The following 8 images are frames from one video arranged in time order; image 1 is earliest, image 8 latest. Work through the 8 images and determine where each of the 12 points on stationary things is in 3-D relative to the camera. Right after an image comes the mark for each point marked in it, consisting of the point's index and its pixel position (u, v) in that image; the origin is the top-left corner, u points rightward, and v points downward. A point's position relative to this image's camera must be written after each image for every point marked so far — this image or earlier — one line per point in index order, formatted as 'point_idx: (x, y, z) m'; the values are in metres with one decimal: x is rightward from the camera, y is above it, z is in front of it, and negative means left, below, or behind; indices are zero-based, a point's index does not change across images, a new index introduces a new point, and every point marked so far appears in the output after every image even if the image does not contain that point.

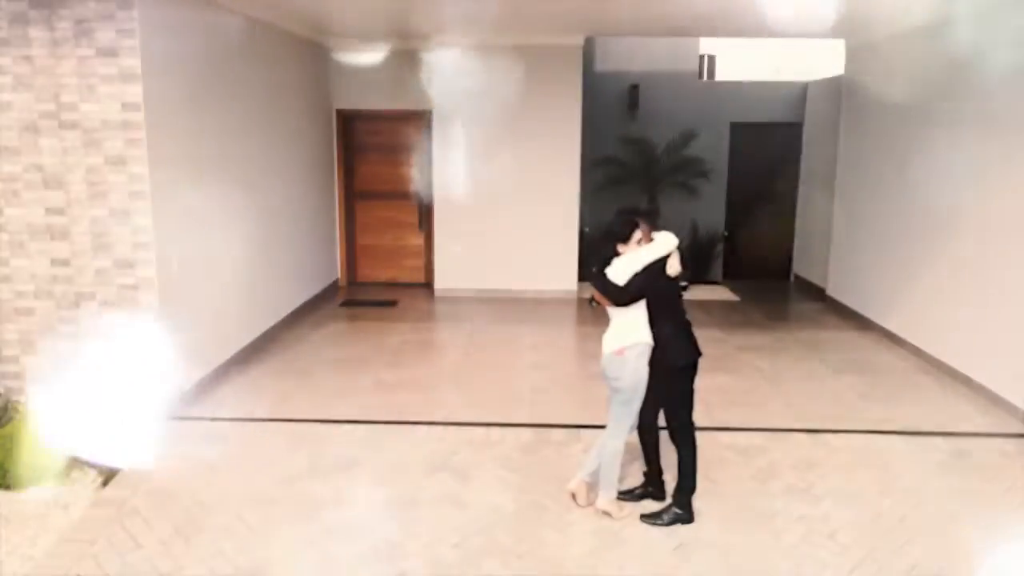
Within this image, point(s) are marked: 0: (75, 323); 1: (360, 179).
0: (-2.2, -0.2, +4.4) m
1: (-1.5, +1.0, +8.2) m
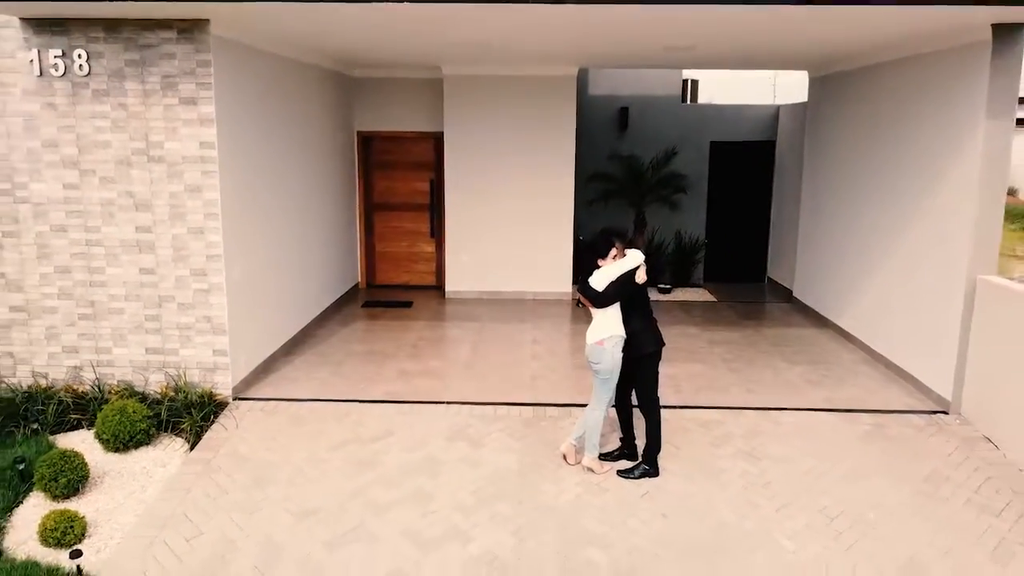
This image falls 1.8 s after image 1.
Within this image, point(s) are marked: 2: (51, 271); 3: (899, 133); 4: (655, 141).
0: (-2.2, -0.2, +5.4) m
1: (-1.4, +1.0, +9.2) m
2: (-2.9, +0.1, +5.4) m
3: (+2.8, +1.1, +6.2) m
4: (+1.6, +1.7, +9.7) m
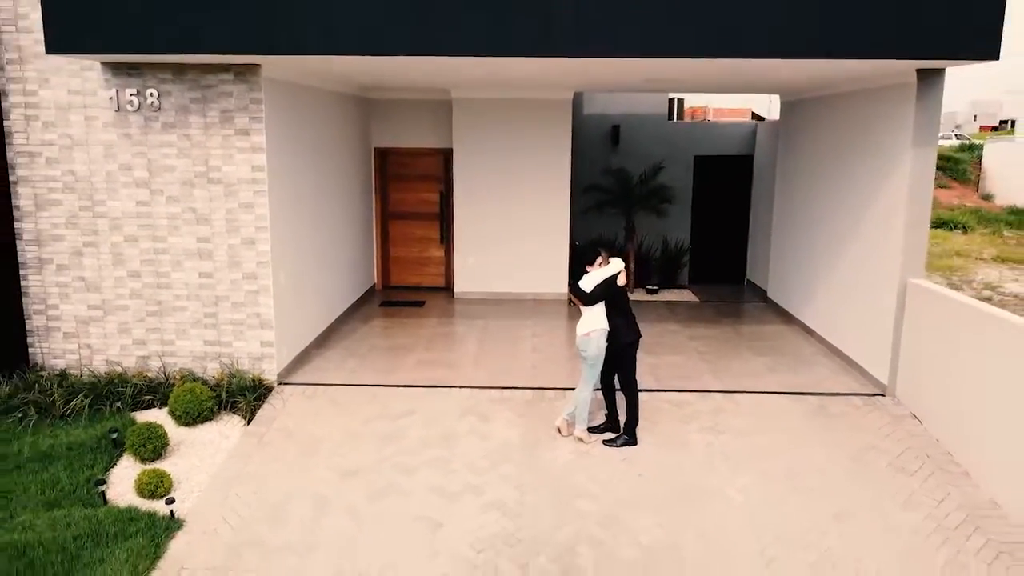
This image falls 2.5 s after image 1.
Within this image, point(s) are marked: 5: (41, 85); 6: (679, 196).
0: (-2.2, -0.2, +6.3) m
1: (-1.4, +1.0, +10.2) m
2: (-2.8, +0.1, +6.3) m
3: (+2.8, +1.1, +7.2) m
4: (+1.6, +1.7, +10.6) m
5: (-3.3, +1.4, +6.1) m
6: (+2.1, +1.1, +10.6) m
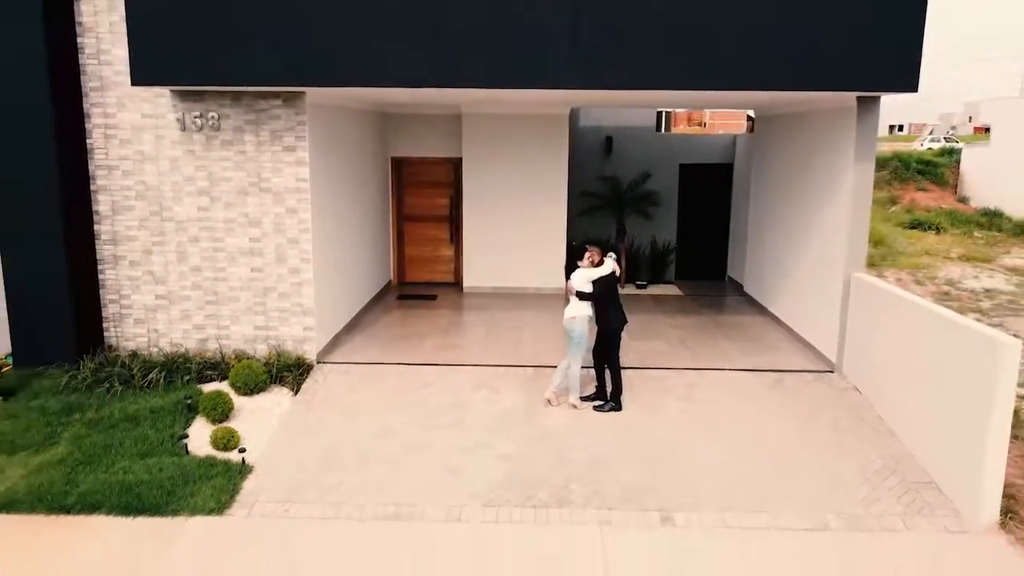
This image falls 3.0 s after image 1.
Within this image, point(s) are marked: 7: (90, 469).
0: (-2.1, -0.1, +7.4) m
1: (-1.4, +1.1, +11.3) m
2: (-2.8, +0.2, +7.4) m
3: (+2.8, +1.2, +8.3) m
4: (+1.7, +1.7, +11.8) m
5: (-3.3, +1.5, +7.2) m
6: (+2.1, +1.2, +11.7) m
7: (-2.8, -1.2, +5.7) m
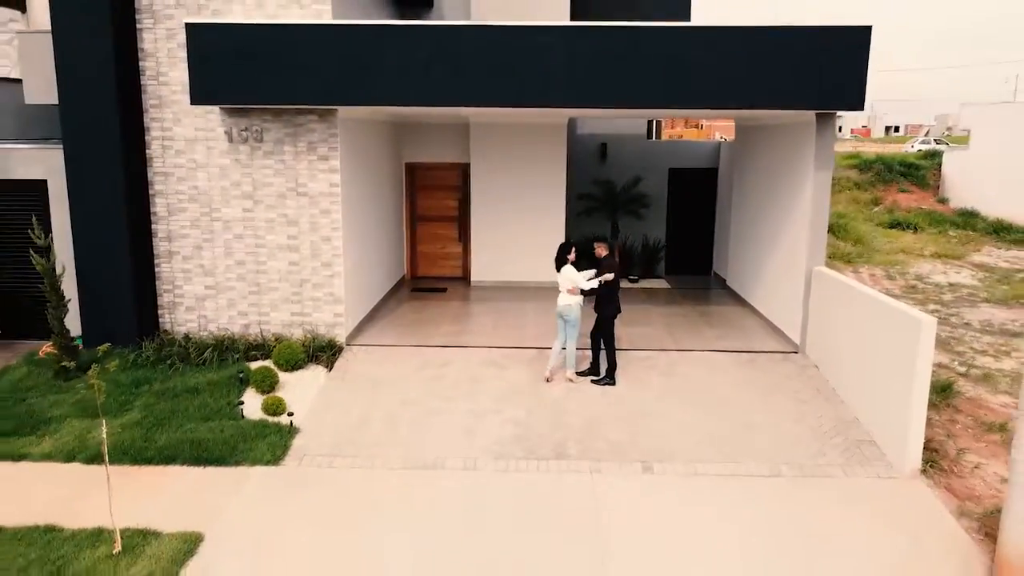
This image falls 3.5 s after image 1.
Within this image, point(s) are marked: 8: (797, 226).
0: (-2.1, -0.1, +8.5) m
1: (-1.3, +1.2, +12.3) m
2: (-2.8, +0.3, +8.5) m
3: (+2.9, +1.3, +9.3) m
4: (+1.7, +1.8, +12.8) m
5: (-3.2, +1.6, +8.2) m
6: (+2.1, +1.3, +12.8) m
7: (-2.7, -1.1, +6.8) m
8: (+2.8, +0.6, +8.5) m
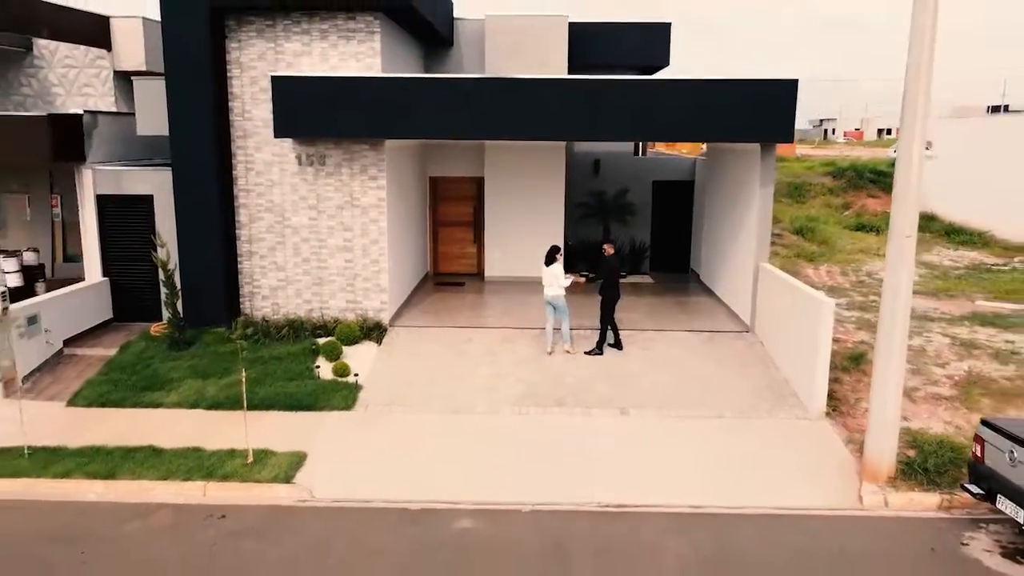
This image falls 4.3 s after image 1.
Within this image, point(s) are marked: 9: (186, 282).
0: (-2.0, 0.0, +10.7) m
1: (-1.2, +1.2, +14.5) m
2: (-2.6, +0.3, +10.7) m
3: (+3.0, +1.3, +11.5) m
4: (+1.8, +1.9, +15.0) m
5: (-3.1, +1.7, +10.4) m
6: (+2.3, +1.4, +15.0) m
7: (-2.6, -1.0, +8.9) m
8: (+3.0, +0.7, +10.7) m
9: (-3.9, +0.1, +10.3) m
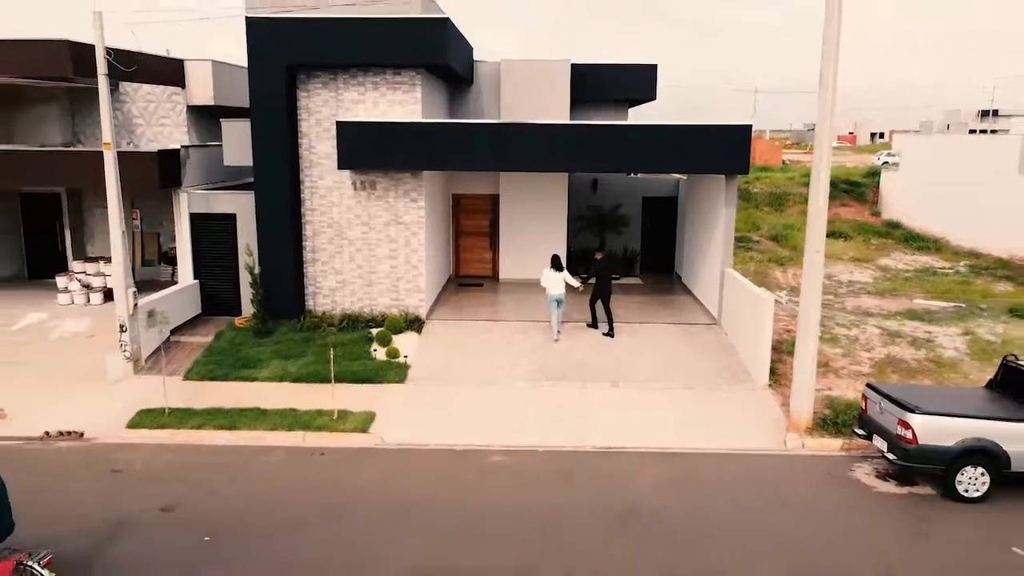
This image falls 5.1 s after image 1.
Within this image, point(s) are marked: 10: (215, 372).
0: (-1.8, 0.0, +13.2) m
1: (-1.0, +1.2, +17.0) m
2: (-2.4, +0.3, +13.2) m
3: (+3.2, +1.3, +14.0) m
4: (+2.0, +1.9, +17.5) m
5: (-2.9, +1.7, +13.0) m
6: (+2.5, +1.4, +17.5) m
7: (-2.4, -1.0, +11.5) m
8: (+3.2, +0.7, +13.3) m
9: (-3.7, +0.1, +12.8) m
10: (-3.9, -1.1, +11.3) m
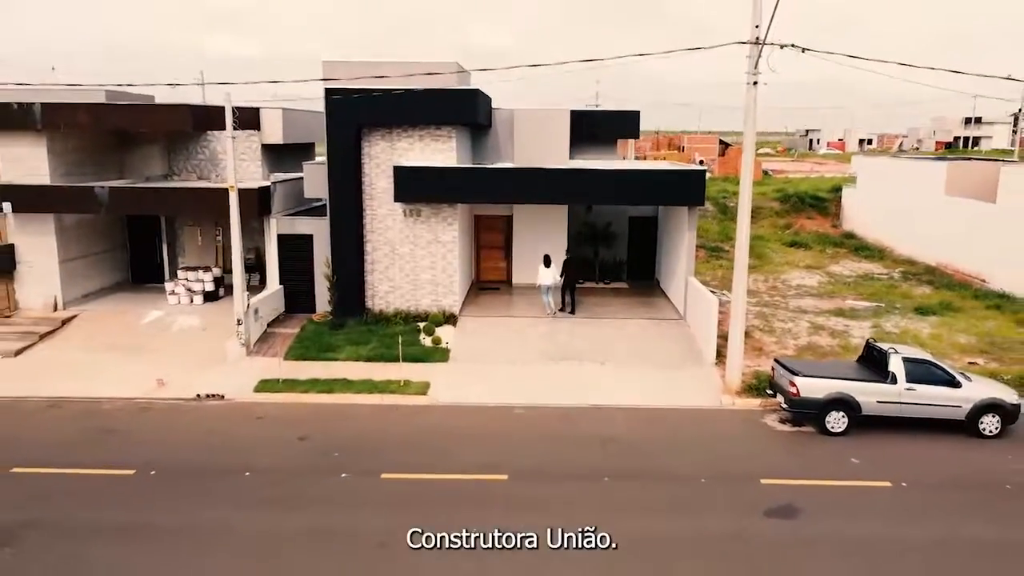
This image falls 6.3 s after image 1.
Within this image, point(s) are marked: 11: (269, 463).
0: (-1.5, 0.0, +17.1) m
1: (-0.8, +1.2, +21.0) m
2: (-2.2, +0.3, +17.1) m
3: (+3.5, +1.3, +18.0) m
4: (+2.3, +1.8, +21.5) m
5: (-2.7, +1.6, +16.9) m
6: (+2.7, +1.3, +21.5) m
7: (-2.2, -1.1, +15.4) m
8: (+3.4, +0.6, +17.2) m
9: (-3.5, 0.0, +16.8) m
10: (-3.7, -1.2, +15.3) m
11: (-3.1, -2.2, +10.9) m
